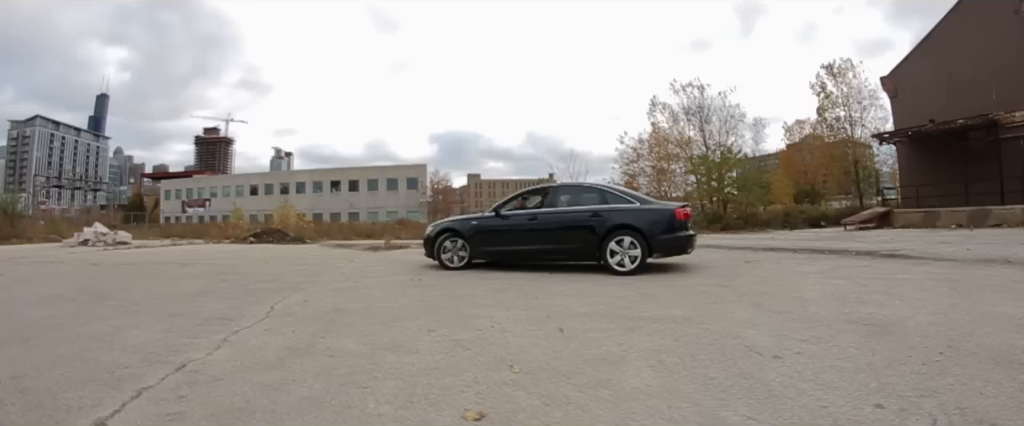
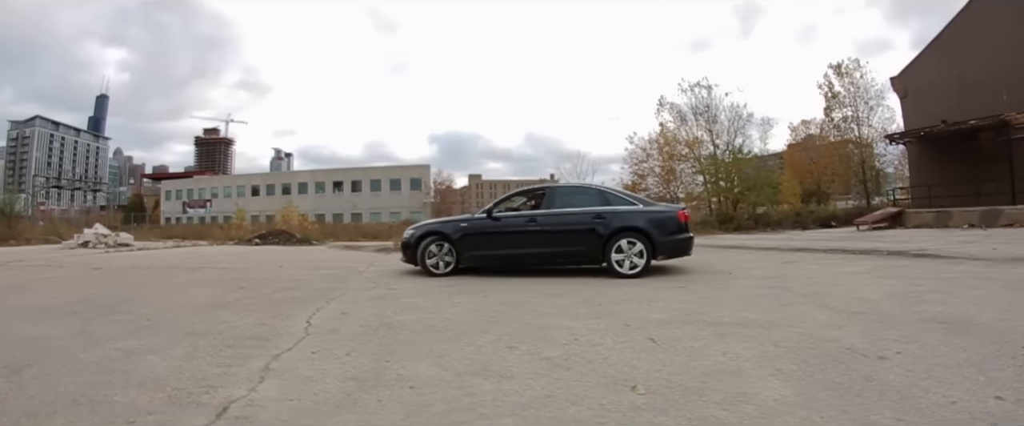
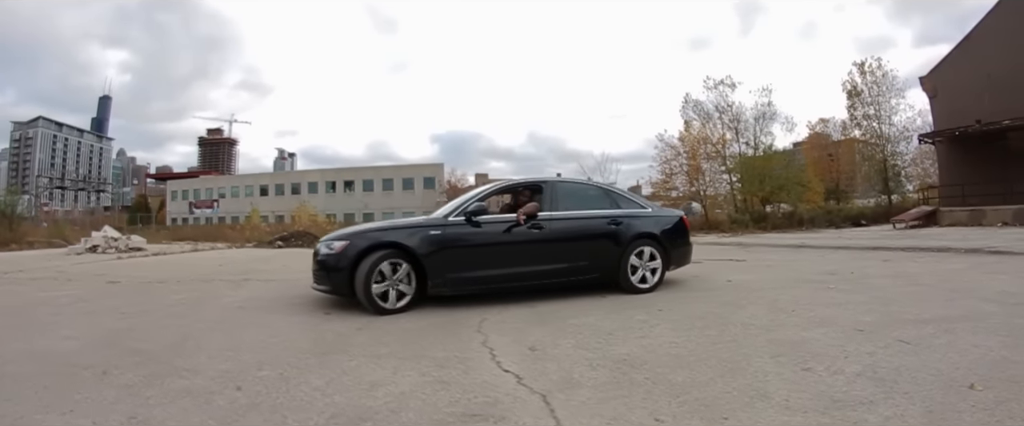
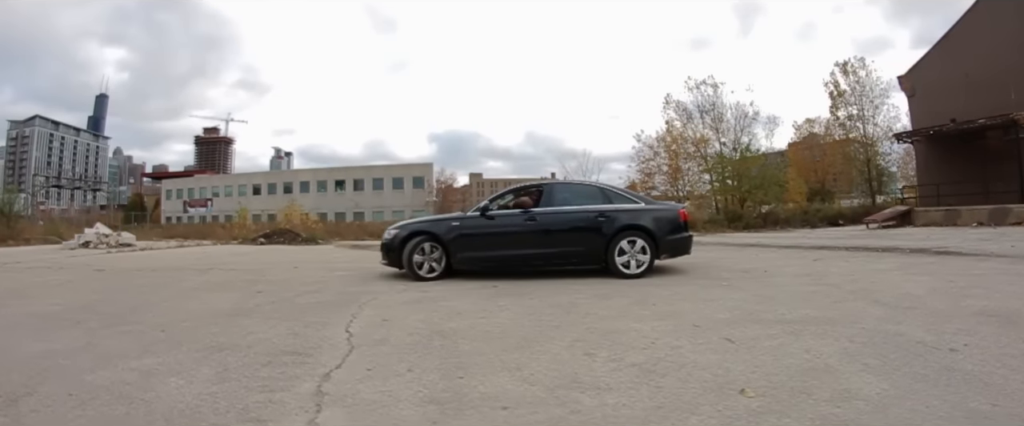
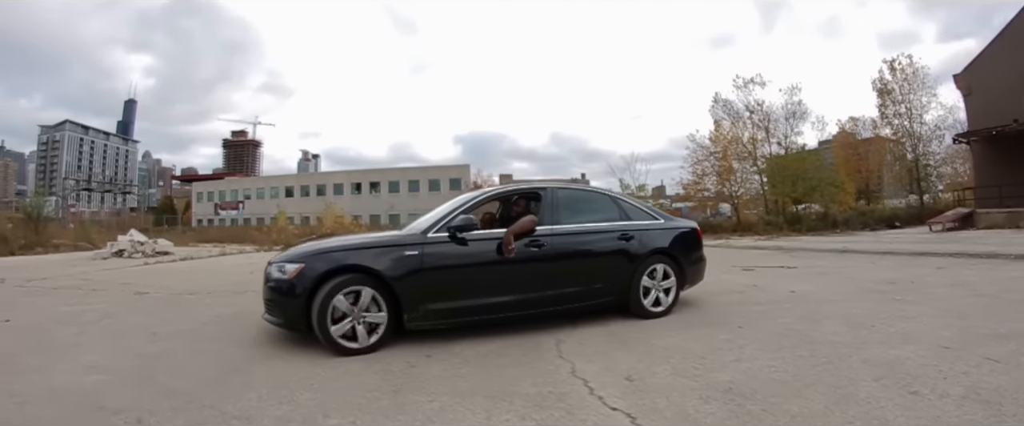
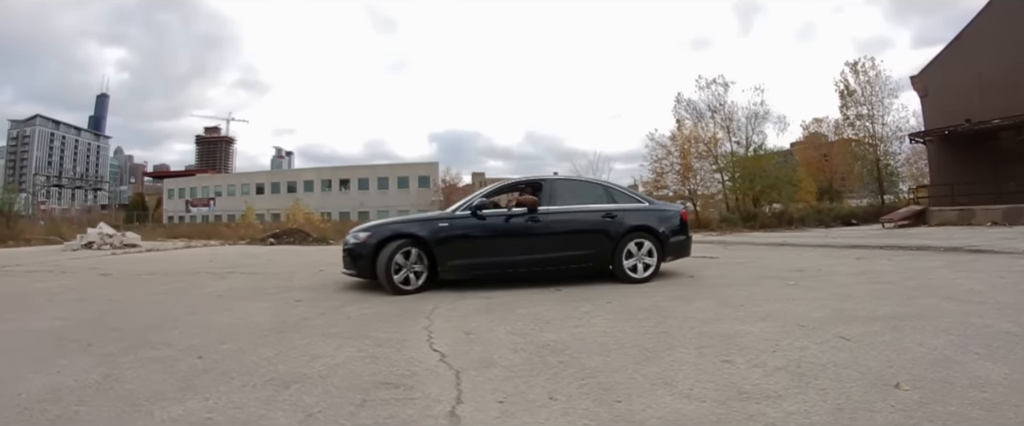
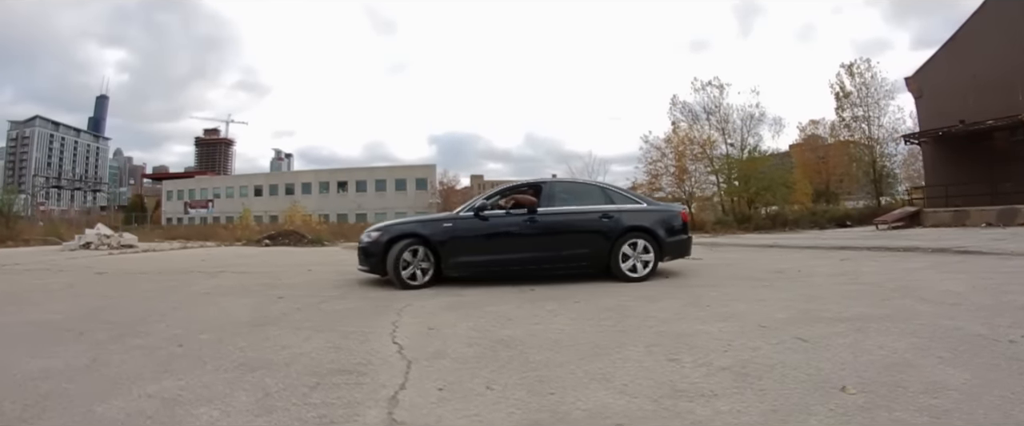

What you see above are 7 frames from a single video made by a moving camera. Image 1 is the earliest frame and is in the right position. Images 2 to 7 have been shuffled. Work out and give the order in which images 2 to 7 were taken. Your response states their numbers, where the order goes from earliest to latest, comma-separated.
2, 4, 7, 6, 3, 5
